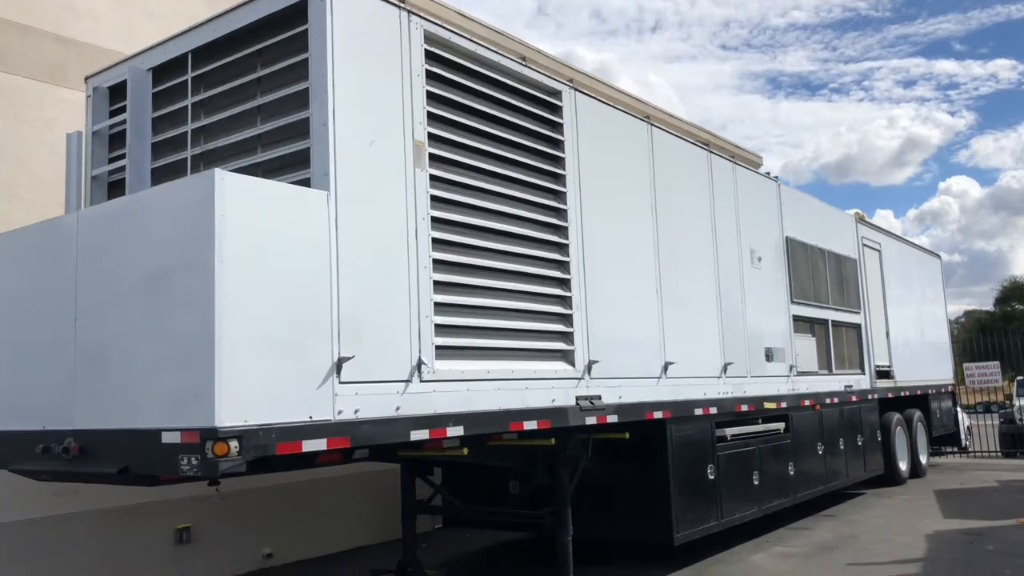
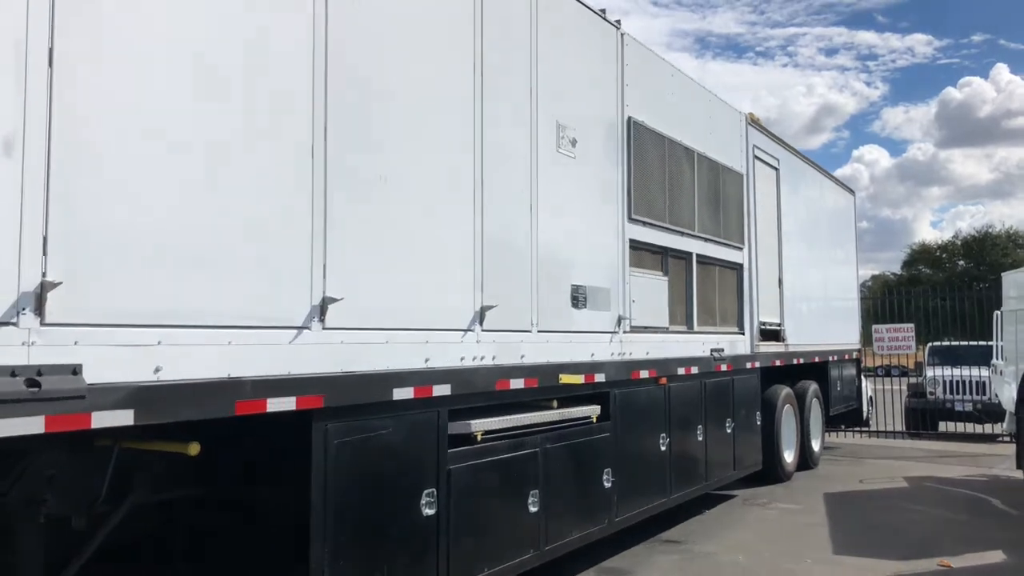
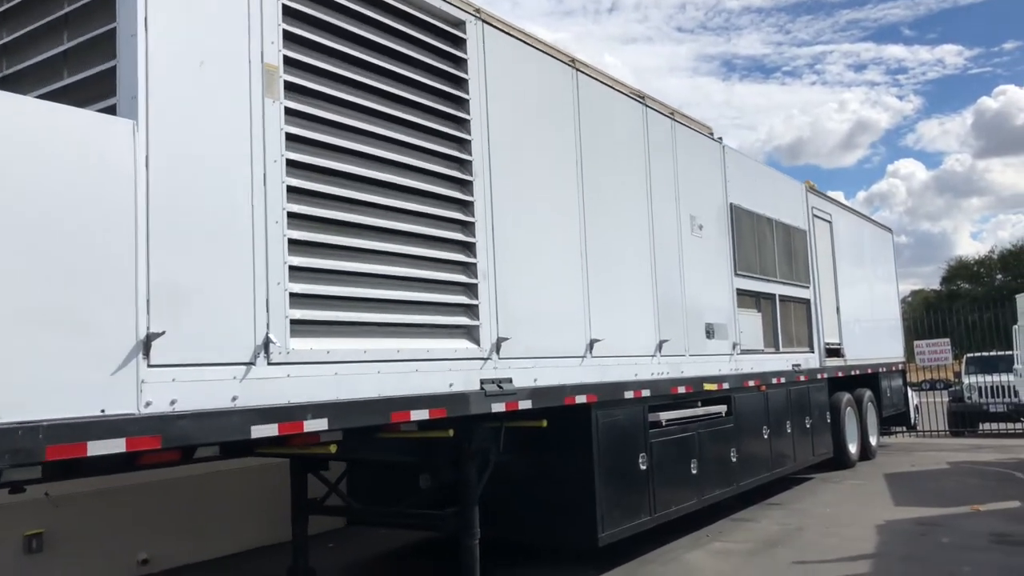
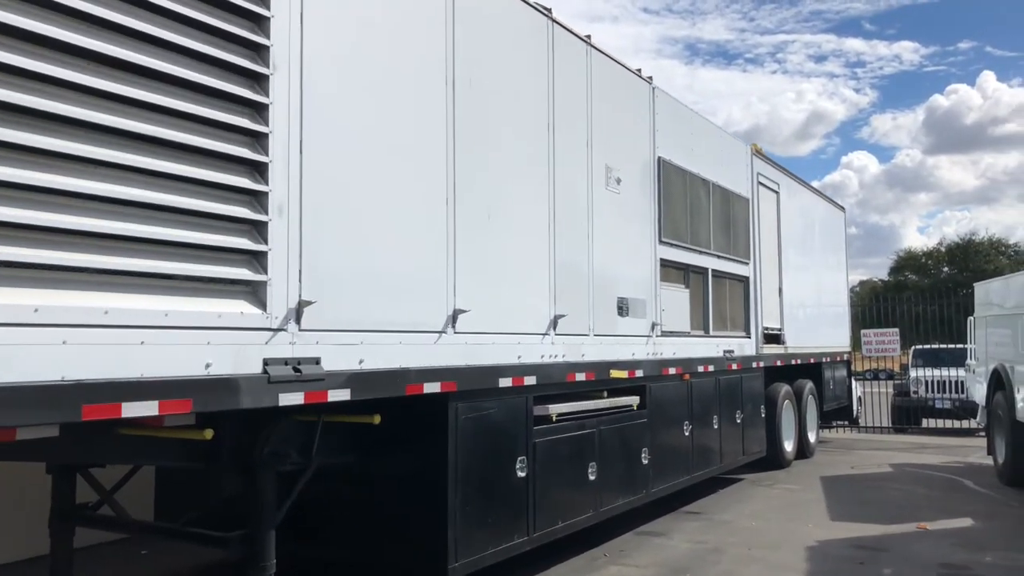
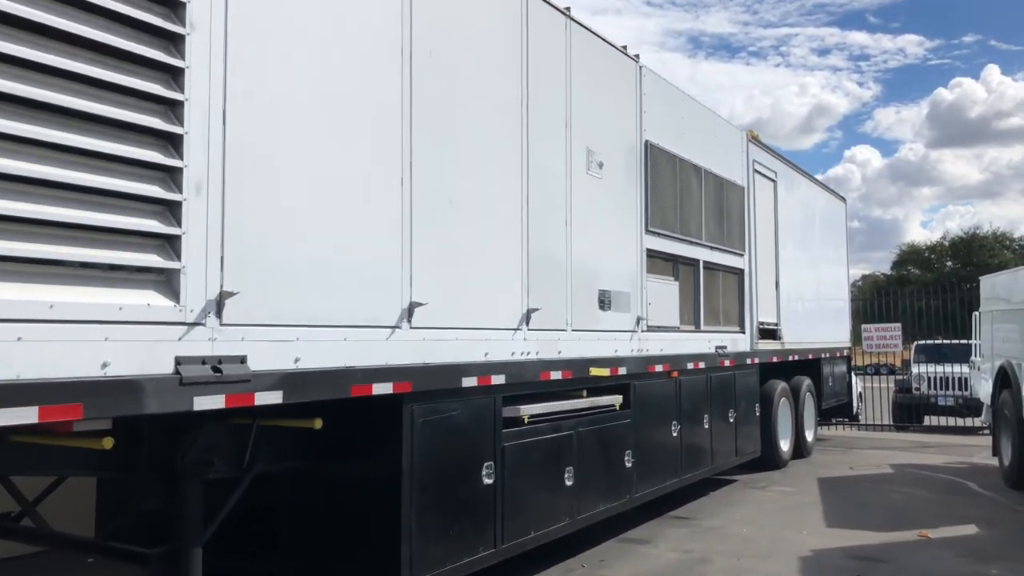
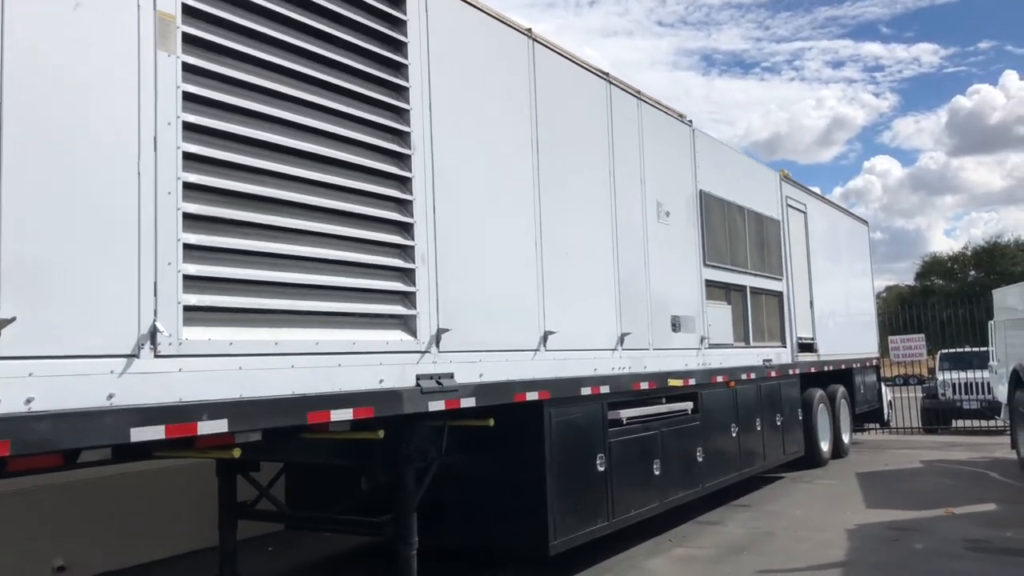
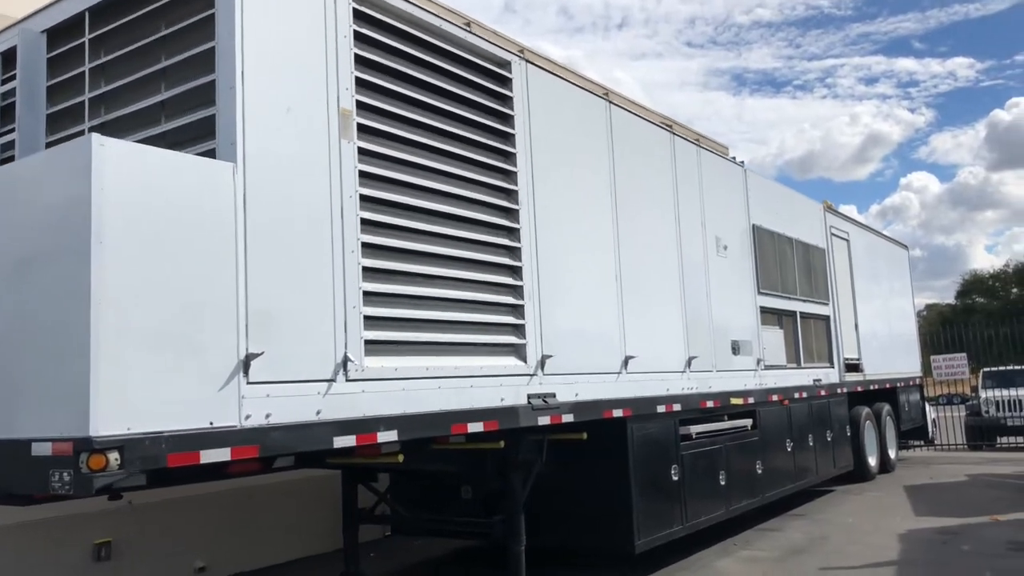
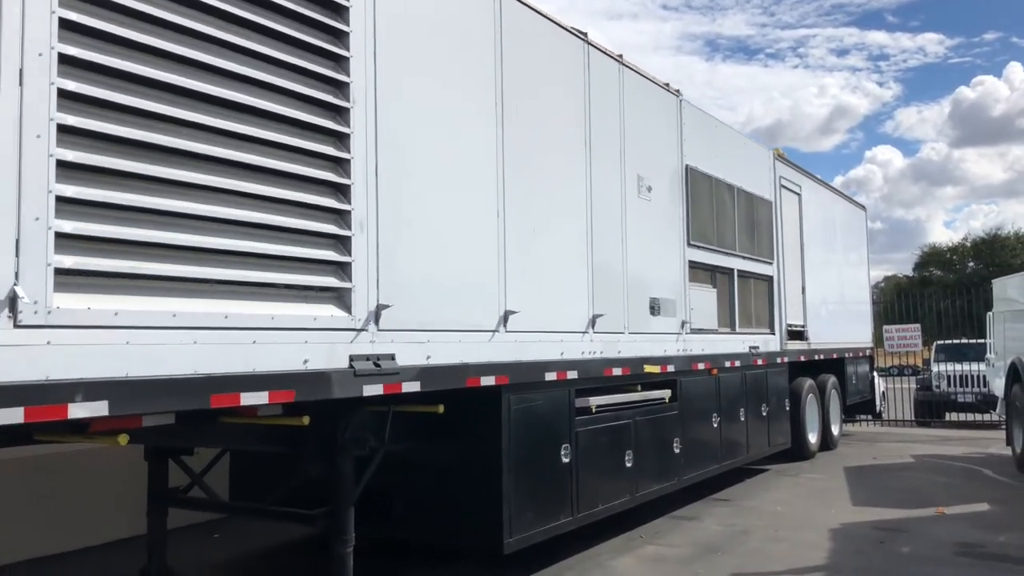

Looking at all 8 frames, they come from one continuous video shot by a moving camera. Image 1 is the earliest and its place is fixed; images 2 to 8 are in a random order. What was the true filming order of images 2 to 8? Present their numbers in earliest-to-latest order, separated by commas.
7, 3, 6, 8, 4, 5, 2
